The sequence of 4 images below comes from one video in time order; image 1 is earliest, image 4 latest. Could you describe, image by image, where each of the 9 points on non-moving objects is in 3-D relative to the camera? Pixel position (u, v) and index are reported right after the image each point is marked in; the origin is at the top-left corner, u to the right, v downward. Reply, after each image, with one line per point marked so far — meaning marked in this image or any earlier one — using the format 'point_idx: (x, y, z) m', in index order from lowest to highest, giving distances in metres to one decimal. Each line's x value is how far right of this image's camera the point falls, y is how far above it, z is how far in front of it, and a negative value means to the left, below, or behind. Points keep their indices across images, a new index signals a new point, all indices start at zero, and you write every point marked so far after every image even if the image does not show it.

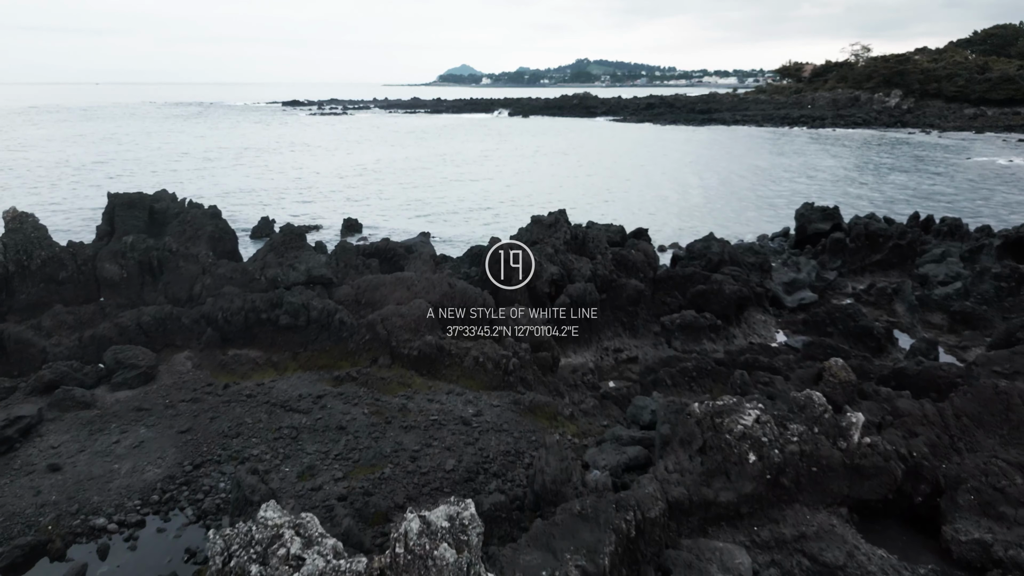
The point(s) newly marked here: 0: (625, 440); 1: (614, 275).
0: (+1.5, -2.0, +8.7) m
1: (+2.1, +0.3, +13.9) m
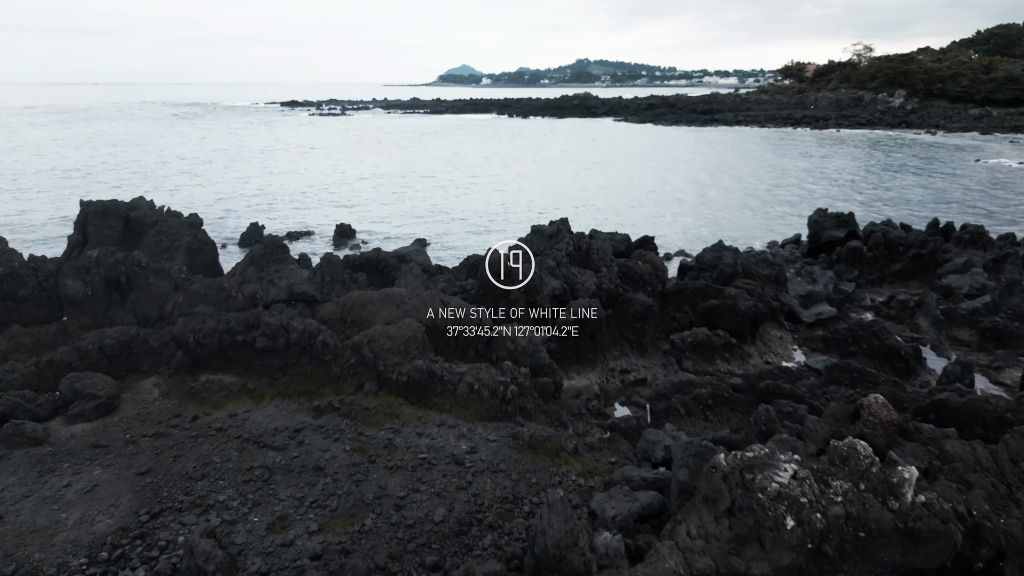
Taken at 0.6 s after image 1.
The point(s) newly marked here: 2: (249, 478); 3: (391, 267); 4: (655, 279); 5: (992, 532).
0: (+1.4, -2.2, +7.7) m
1: (+2.1, 0.0, +12.9) m
2: (-3.1, -2.2, +7.9) m
3: (-2.6, +0.4, +14.7) m
4: (+2.9, +0.2, +13.5) m
5: (+4.1, -2.1, +5.8) m
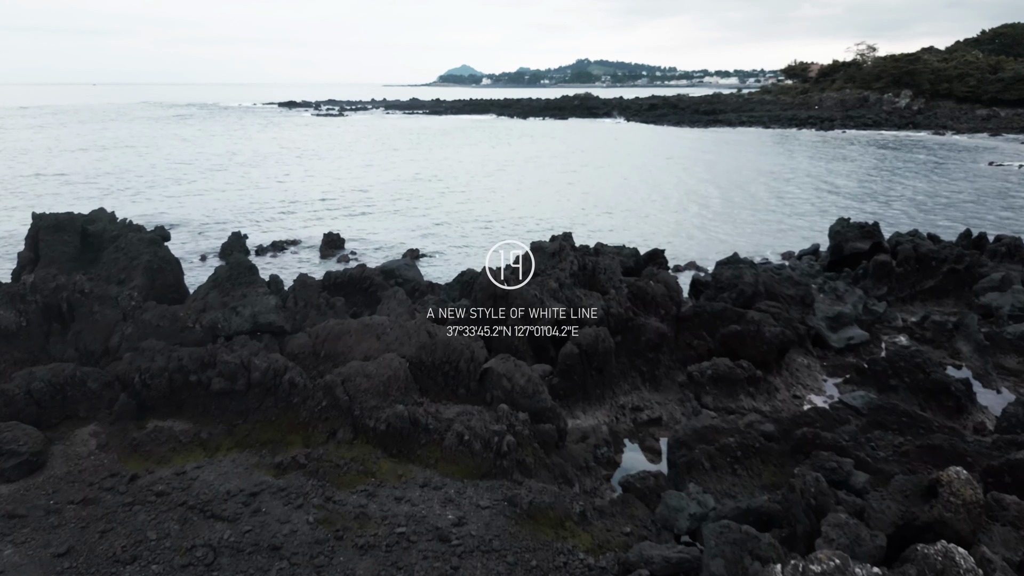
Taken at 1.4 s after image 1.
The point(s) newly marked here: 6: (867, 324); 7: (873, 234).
0: (+1.4, -2.7, +6.4) m
1: (+2.0, -0.4, +11.6) m
2: (-3.1, -2.6, +6.5) m
3: (-2.7, 0.0, +13.4) m
4: (+2.8, -0.2, +12.1) m
5: (+4.1, -2.5, +4.4) m
6: (+7.2, -0.7, +13.7) m
7: (+9.2, +1.4, +17.2) m
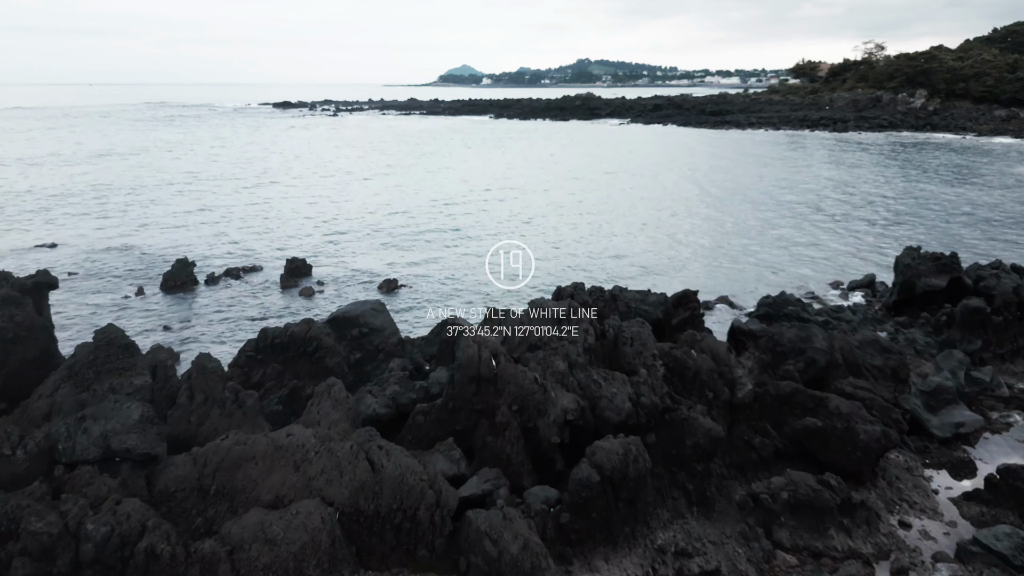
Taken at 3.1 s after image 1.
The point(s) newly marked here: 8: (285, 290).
0: (+1.3, -3.6, +3.1) m
1: (+1.9, -1.4, +8.3) m
2: (-3.2, -3.6, +3.2) m
3: (-2.8, -0.9, +10.1) m
4: (+2.7, -1.2, +8.9) m
5: (+4.0, -3.5, +1.2) m
6: (+7.1, -1.7, +10.5) m
7: (+9.1, +0.4, +13.9) m
8: (-5.8, 0.0, +17.2) m
